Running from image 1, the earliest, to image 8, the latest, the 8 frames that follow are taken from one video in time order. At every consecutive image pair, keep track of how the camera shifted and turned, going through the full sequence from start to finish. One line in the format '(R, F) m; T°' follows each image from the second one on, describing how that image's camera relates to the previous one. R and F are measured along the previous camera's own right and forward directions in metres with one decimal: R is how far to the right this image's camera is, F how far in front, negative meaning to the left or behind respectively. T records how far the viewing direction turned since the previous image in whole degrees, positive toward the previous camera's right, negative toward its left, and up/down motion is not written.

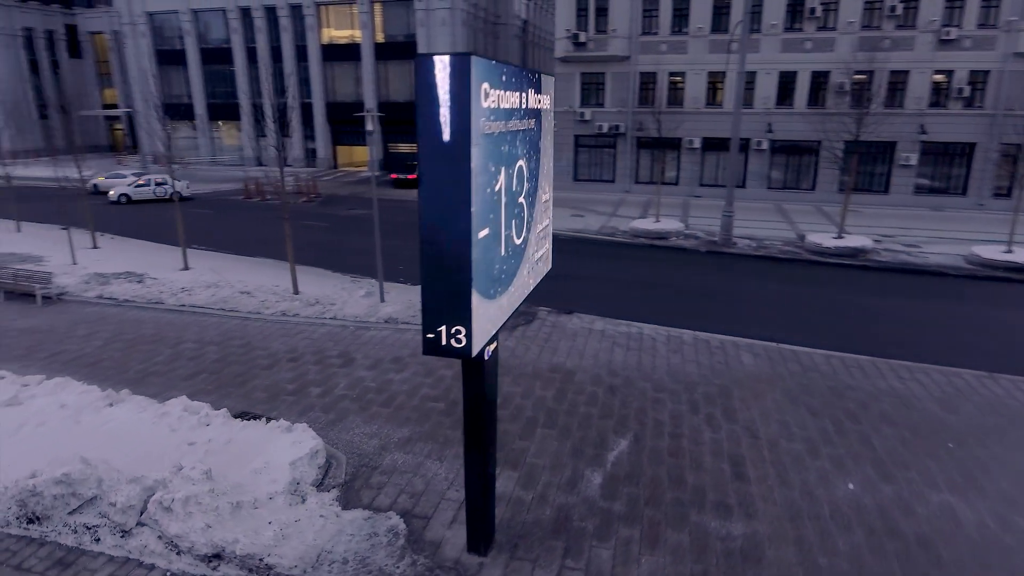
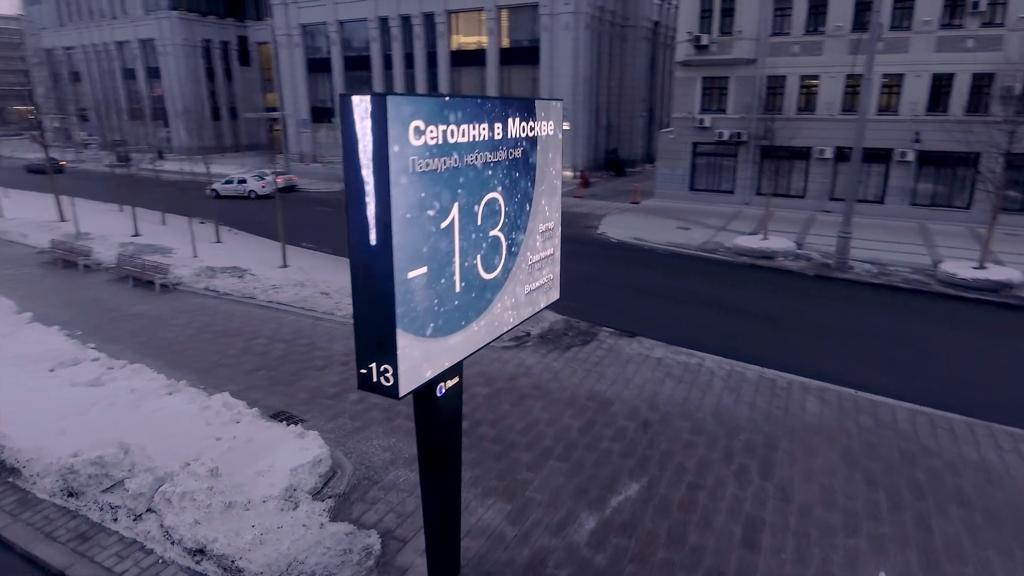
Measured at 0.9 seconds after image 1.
(+1.5, +0.3) m; -12°
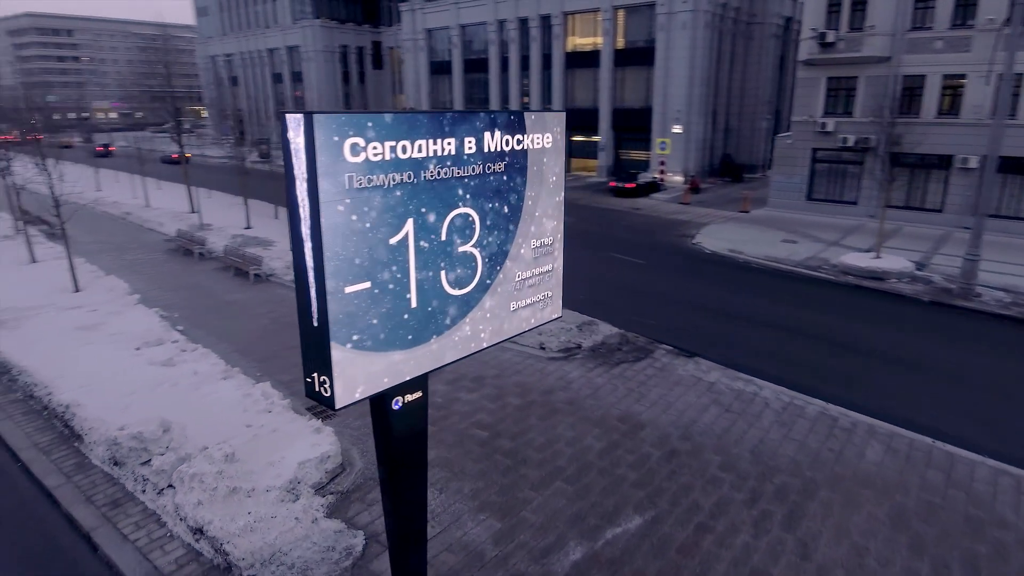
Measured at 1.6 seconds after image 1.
(+1.3, +0.3) m; -11°
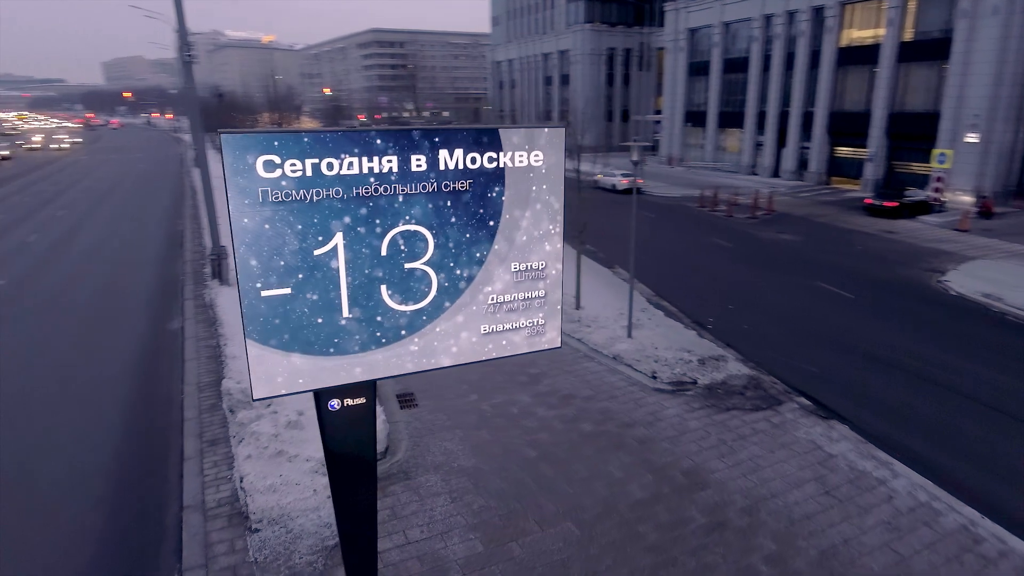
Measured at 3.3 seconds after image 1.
(+2.6, +0.8) m; -24°
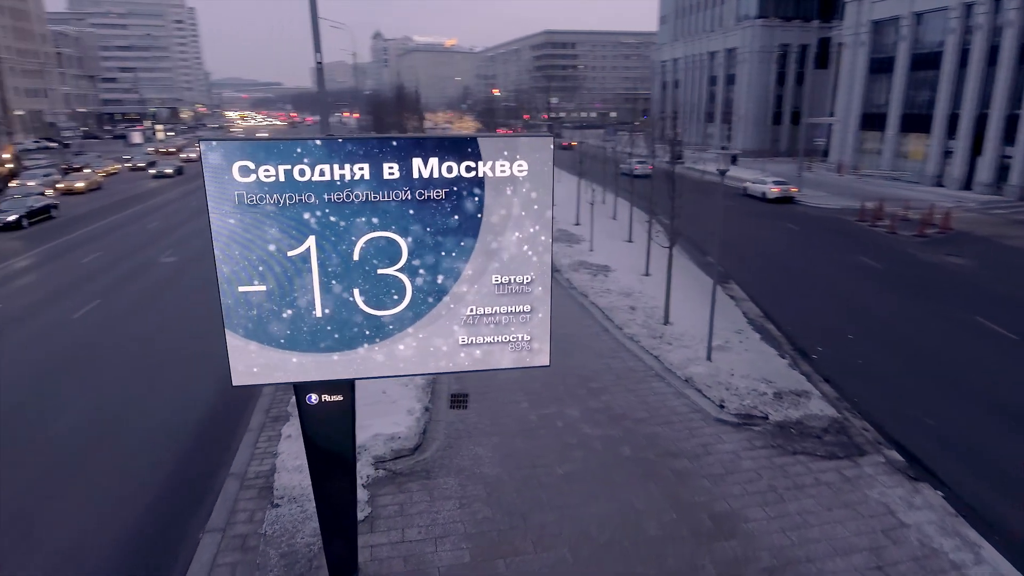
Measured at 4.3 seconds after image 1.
(+1.6, +0.4) m; -15°
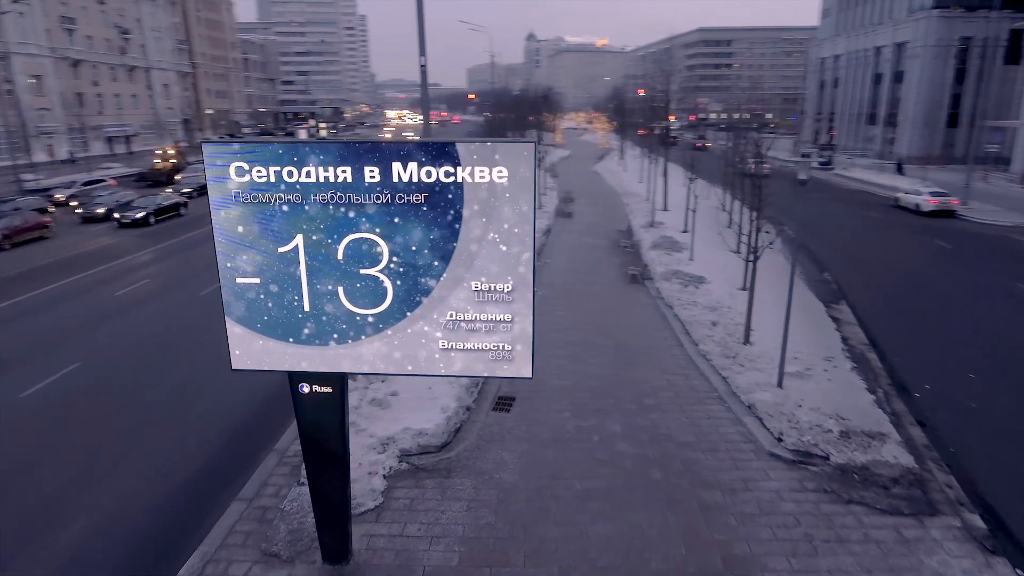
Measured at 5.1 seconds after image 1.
(+1.4, +0.3) m; -13°
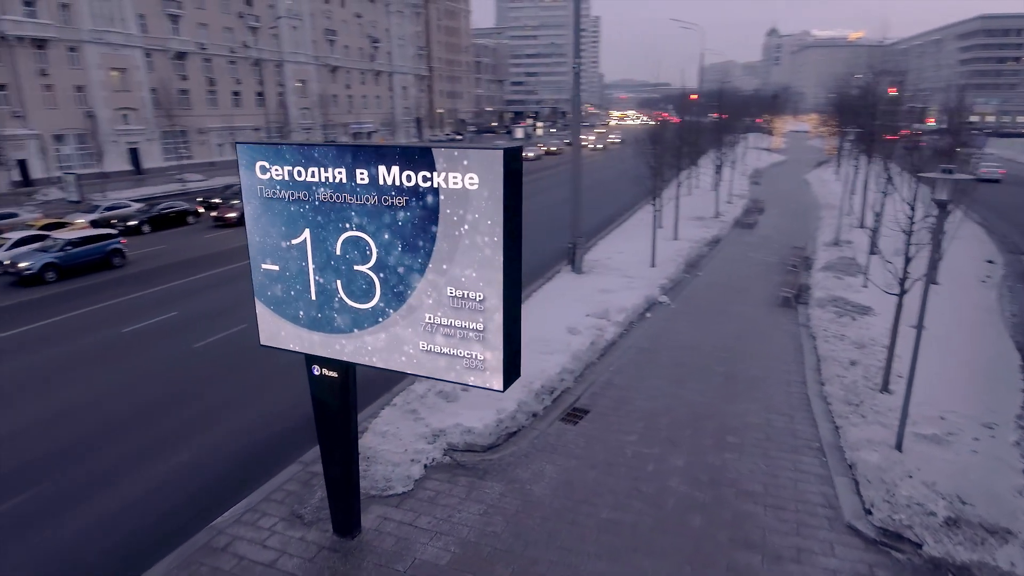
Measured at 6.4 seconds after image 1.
(+2.1, +0.5) m; -19°
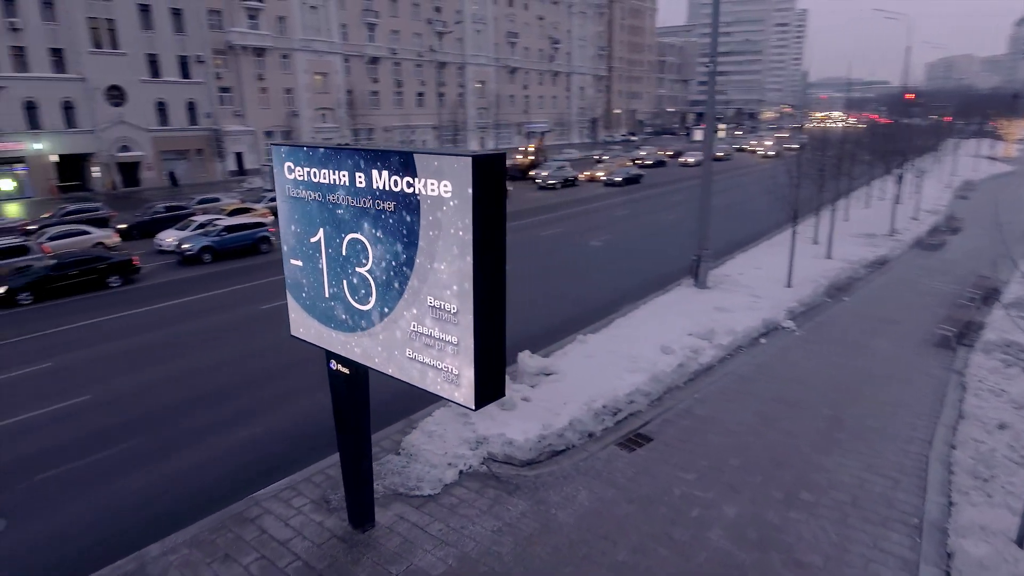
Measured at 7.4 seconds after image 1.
(+1.6, +0.6) m; -16°
